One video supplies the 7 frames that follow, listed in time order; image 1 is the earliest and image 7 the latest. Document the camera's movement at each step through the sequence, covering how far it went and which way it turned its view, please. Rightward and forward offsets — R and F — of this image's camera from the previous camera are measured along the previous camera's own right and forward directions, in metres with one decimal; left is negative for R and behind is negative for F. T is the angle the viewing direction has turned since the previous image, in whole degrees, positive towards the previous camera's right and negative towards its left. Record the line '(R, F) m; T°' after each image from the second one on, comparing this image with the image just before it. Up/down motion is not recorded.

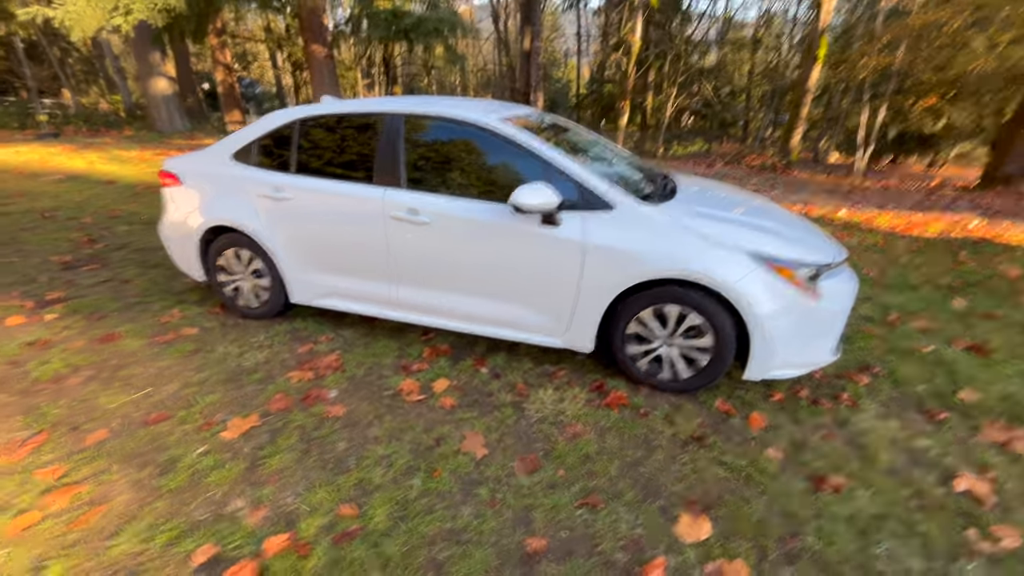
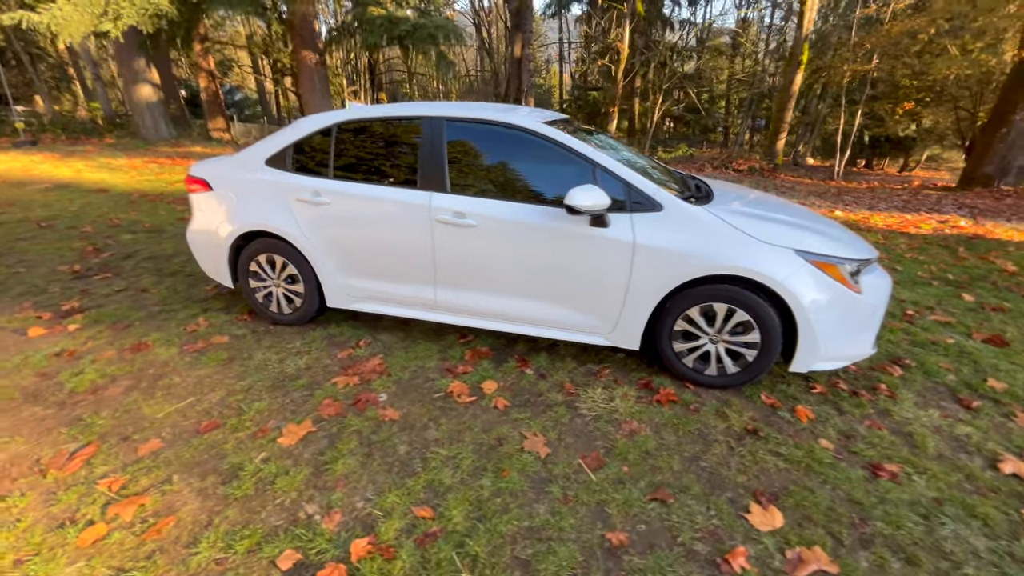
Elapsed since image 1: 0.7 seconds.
(-0.4, 0.0) m; +2°
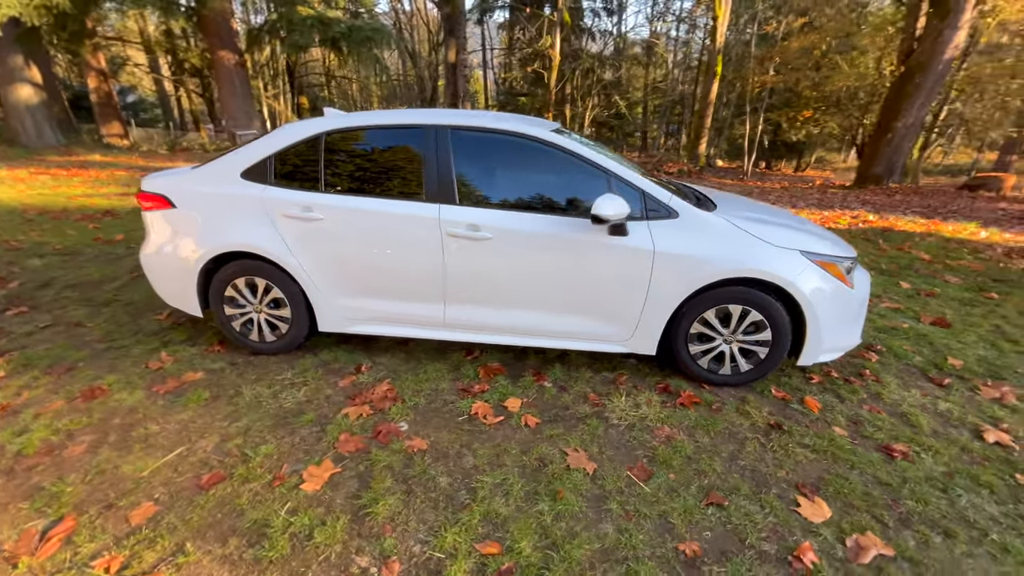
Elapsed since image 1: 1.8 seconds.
(-0.6, +0.1) m; +9°
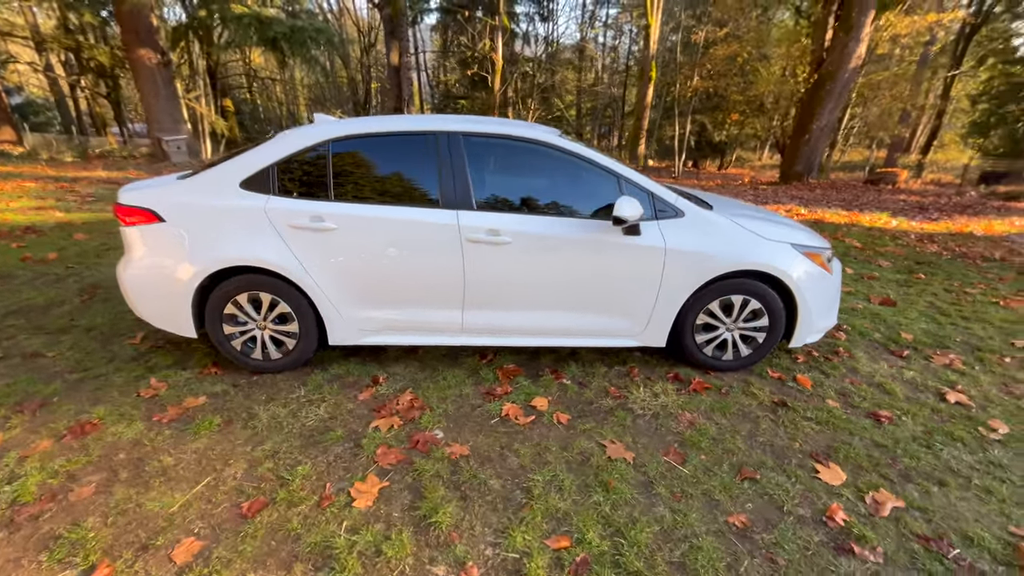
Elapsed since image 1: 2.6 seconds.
(-0.5, 0.0) m; +7°
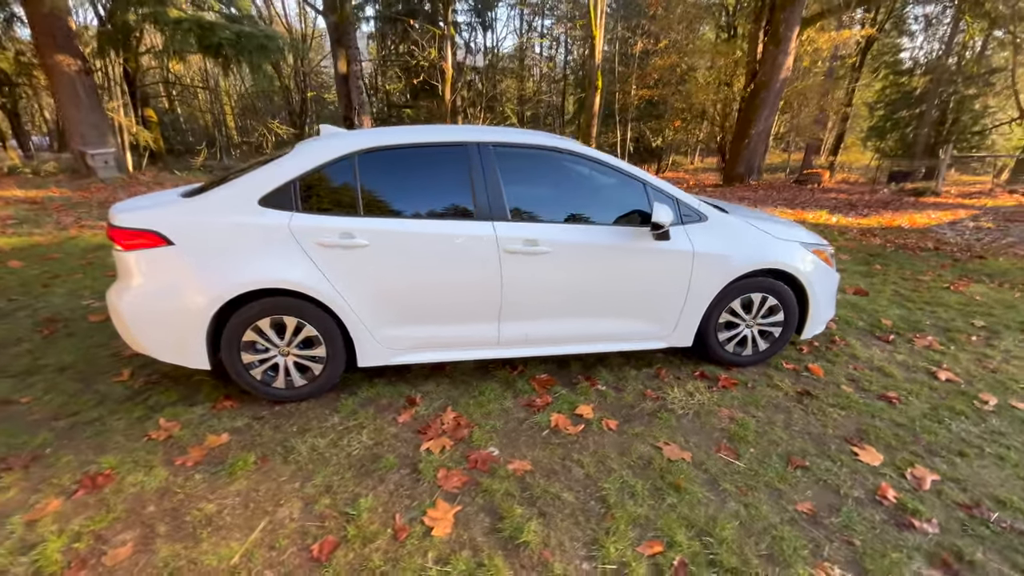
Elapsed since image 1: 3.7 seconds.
(-0.6, +0.1) m; +7°
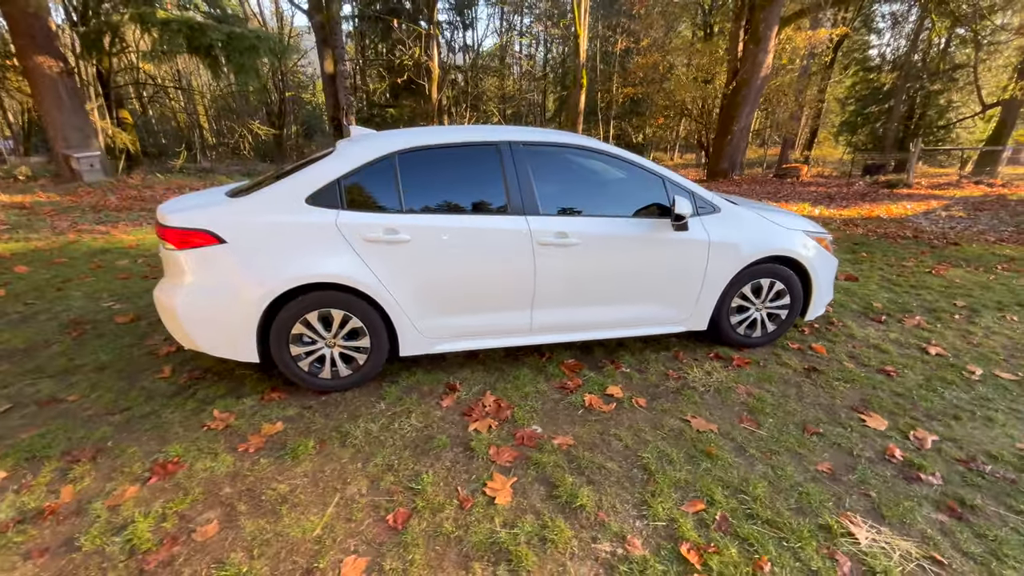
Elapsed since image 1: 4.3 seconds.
(-0.4, -0.2) m; +2°
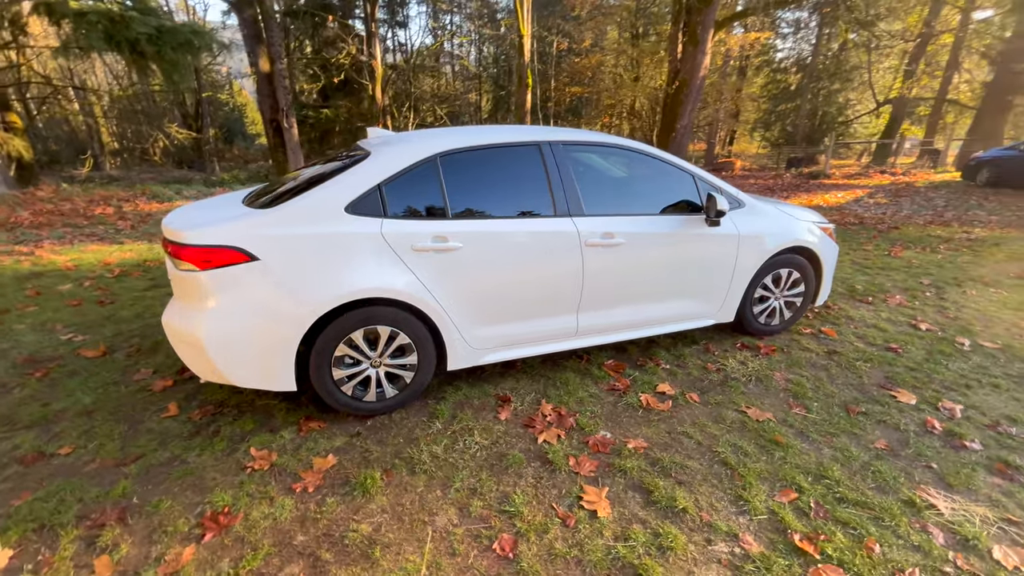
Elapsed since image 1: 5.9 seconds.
(-0.7, +0.2) m; +7°
